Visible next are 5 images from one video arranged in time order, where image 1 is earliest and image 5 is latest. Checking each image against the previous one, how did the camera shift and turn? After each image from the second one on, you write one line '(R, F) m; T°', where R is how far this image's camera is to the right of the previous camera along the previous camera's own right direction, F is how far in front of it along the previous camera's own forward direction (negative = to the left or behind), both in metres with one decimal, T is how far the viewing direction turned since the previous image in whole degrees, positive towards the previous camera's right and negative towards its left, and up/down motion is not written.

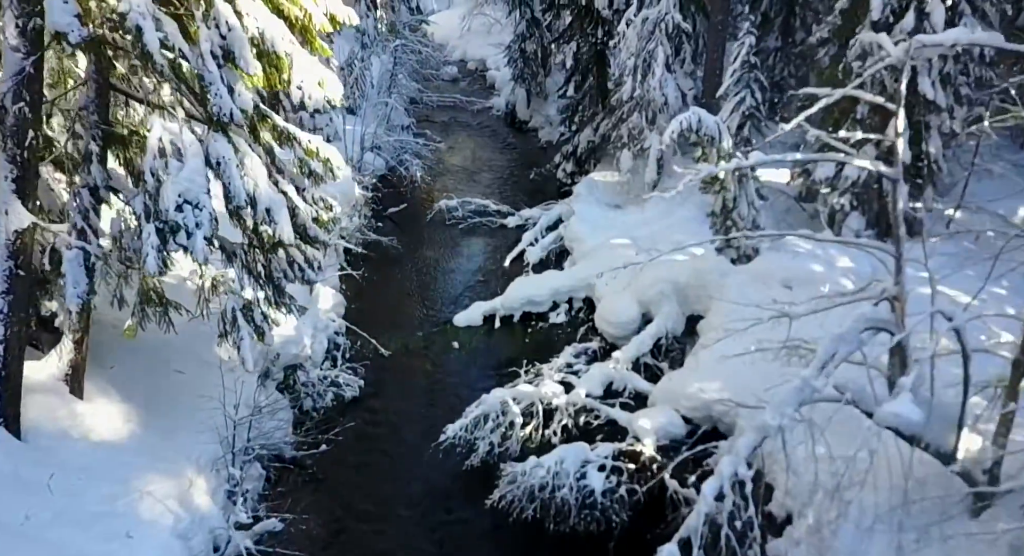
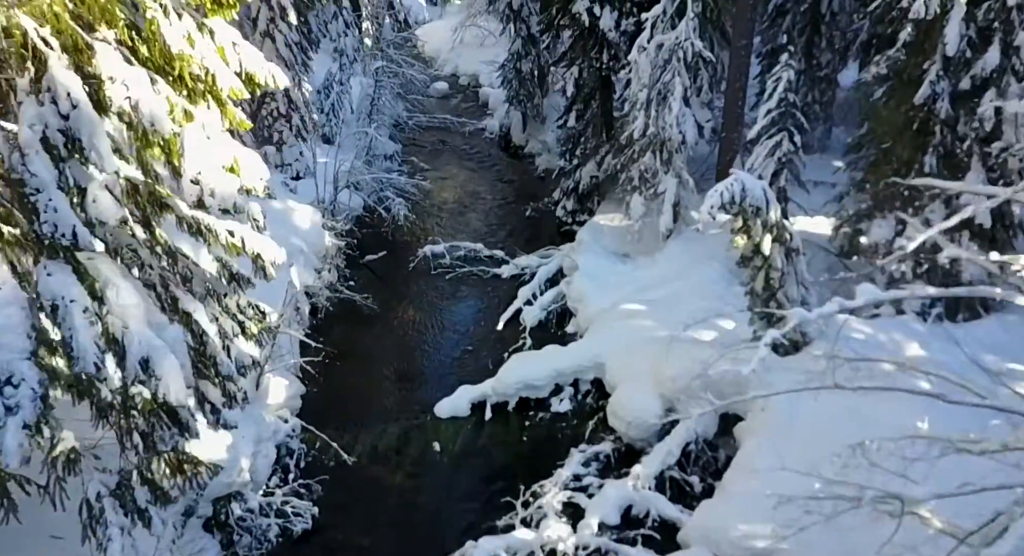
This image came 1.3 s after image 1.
(0.0, +2.3) m; 0°
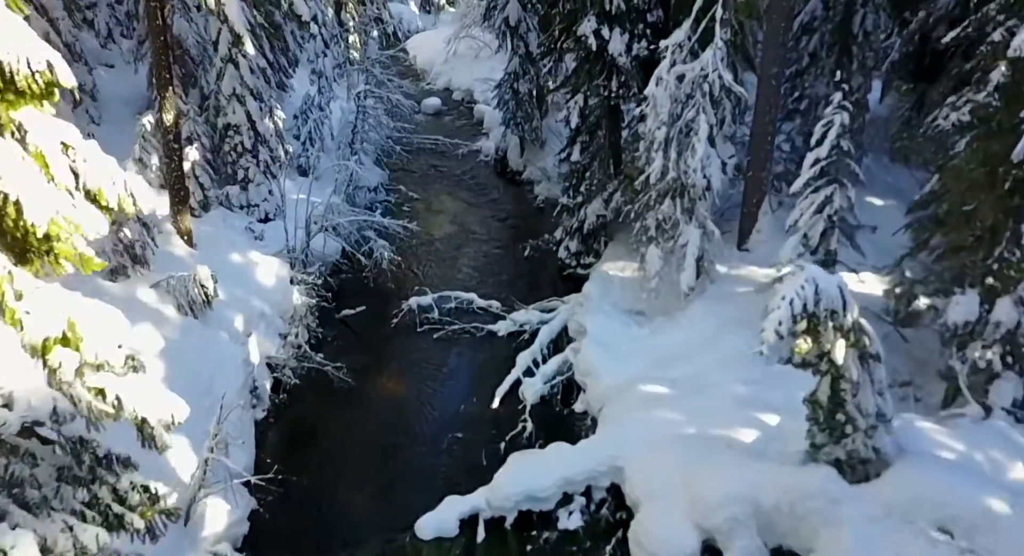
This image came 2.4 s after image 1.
(0.0, +2.1) m; 0°
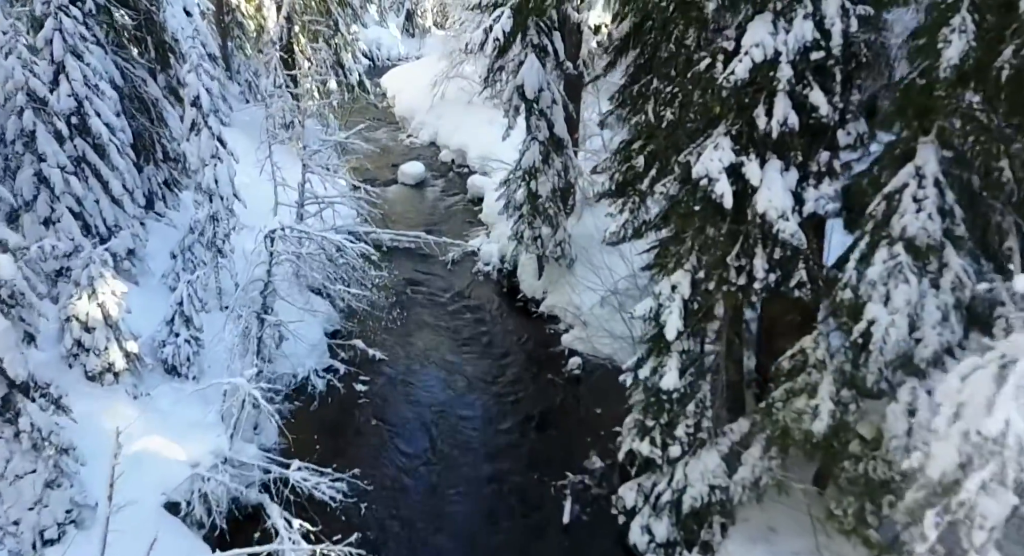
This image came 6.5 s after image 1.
(-0.5, +8.4) m; +1°
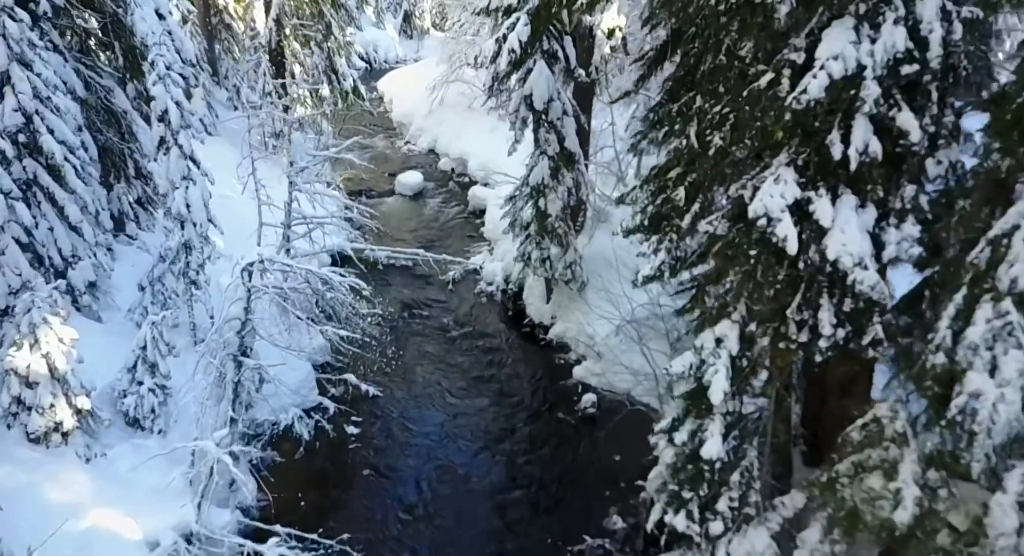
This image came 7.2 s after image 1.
(-0.1, +1.4) m; 0°
